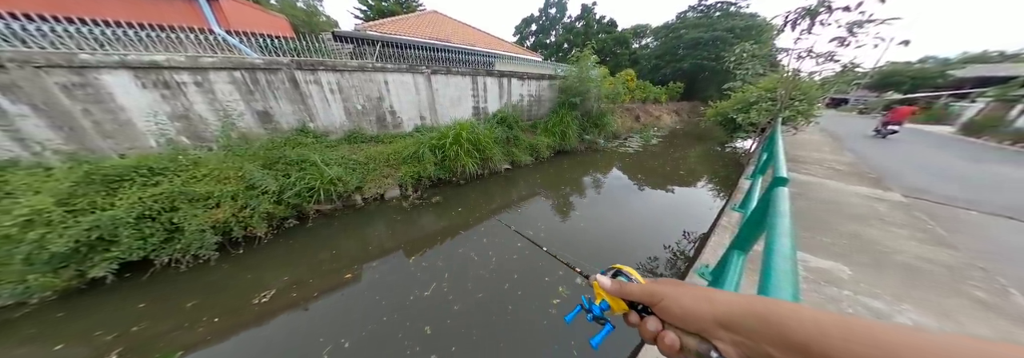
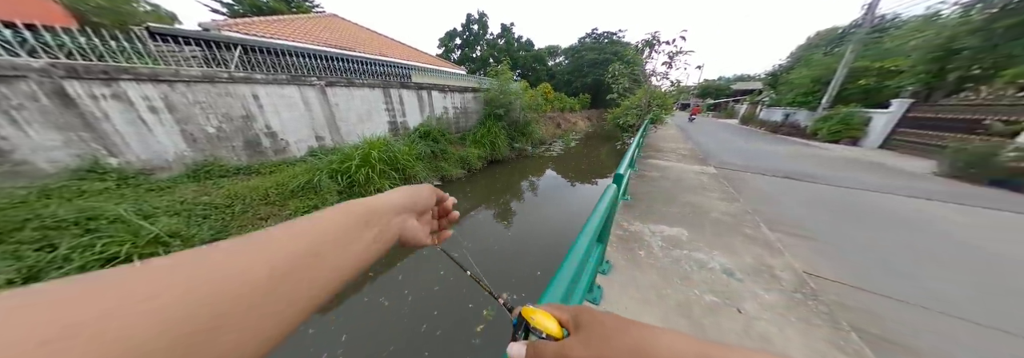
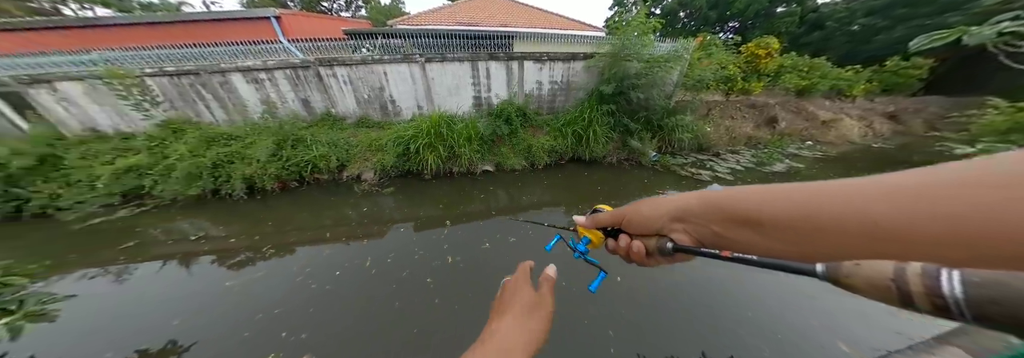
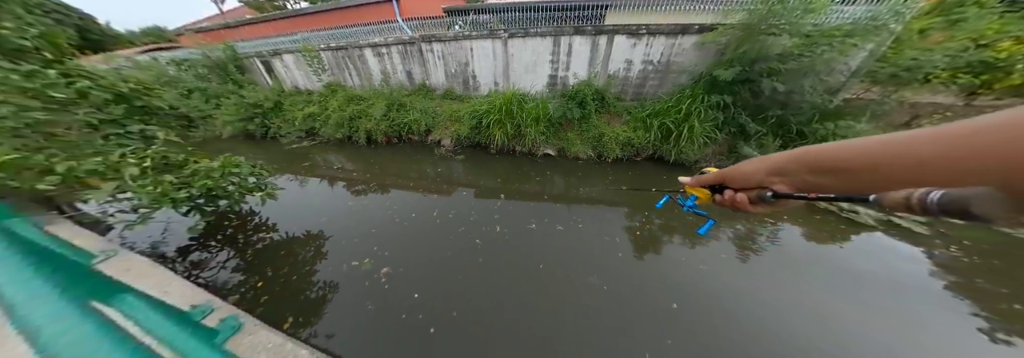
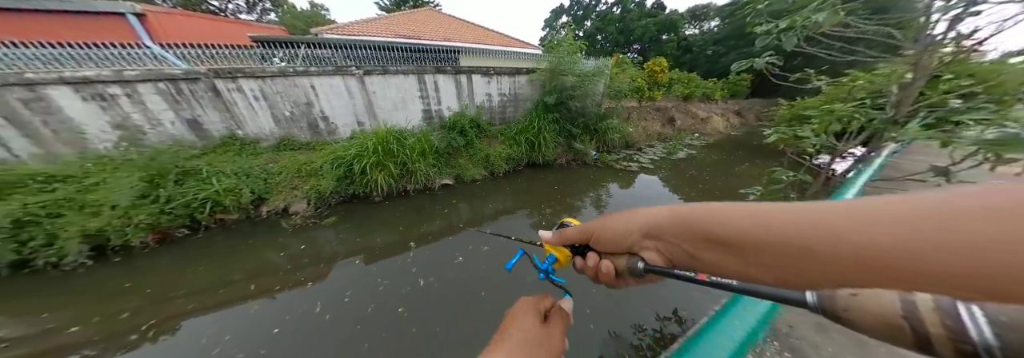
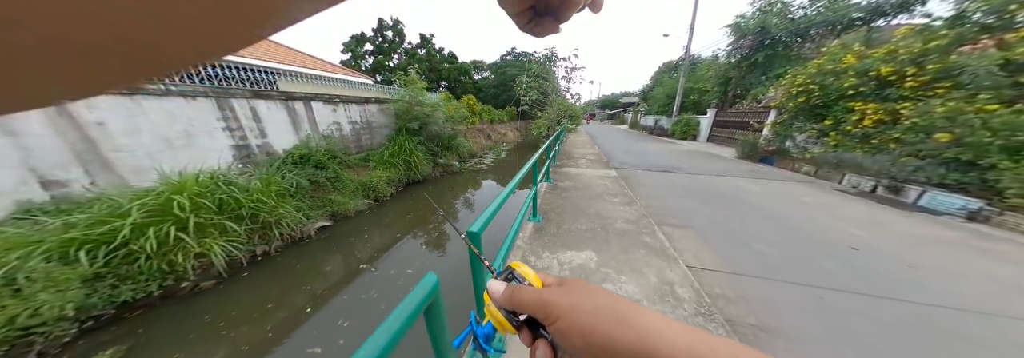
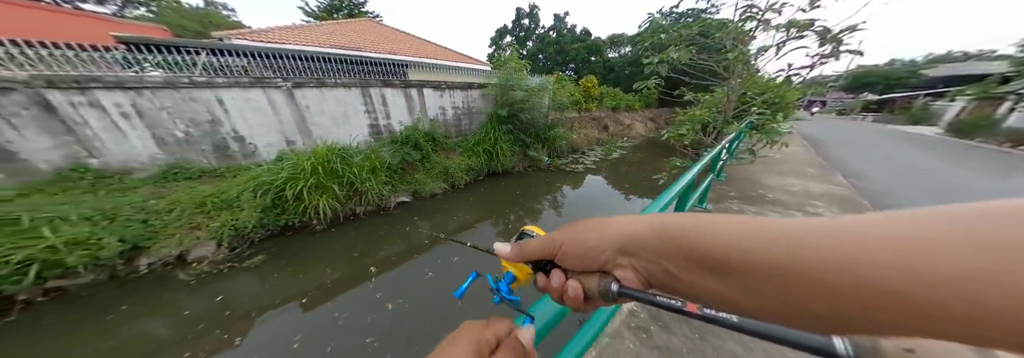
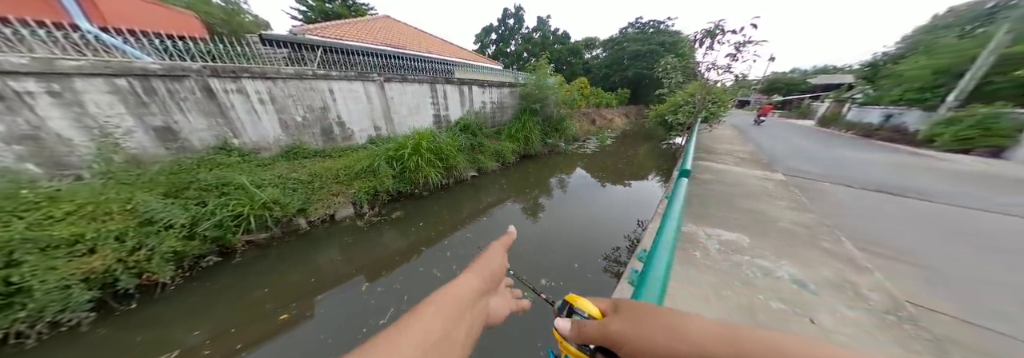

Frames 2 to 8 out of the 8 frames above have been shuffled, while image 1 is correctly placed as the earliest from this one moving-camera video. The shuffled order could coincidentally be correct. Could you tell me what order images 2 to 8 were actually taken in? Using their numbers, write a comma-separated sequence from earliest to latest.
8, 2, 6, 7, 5, 3, 4
